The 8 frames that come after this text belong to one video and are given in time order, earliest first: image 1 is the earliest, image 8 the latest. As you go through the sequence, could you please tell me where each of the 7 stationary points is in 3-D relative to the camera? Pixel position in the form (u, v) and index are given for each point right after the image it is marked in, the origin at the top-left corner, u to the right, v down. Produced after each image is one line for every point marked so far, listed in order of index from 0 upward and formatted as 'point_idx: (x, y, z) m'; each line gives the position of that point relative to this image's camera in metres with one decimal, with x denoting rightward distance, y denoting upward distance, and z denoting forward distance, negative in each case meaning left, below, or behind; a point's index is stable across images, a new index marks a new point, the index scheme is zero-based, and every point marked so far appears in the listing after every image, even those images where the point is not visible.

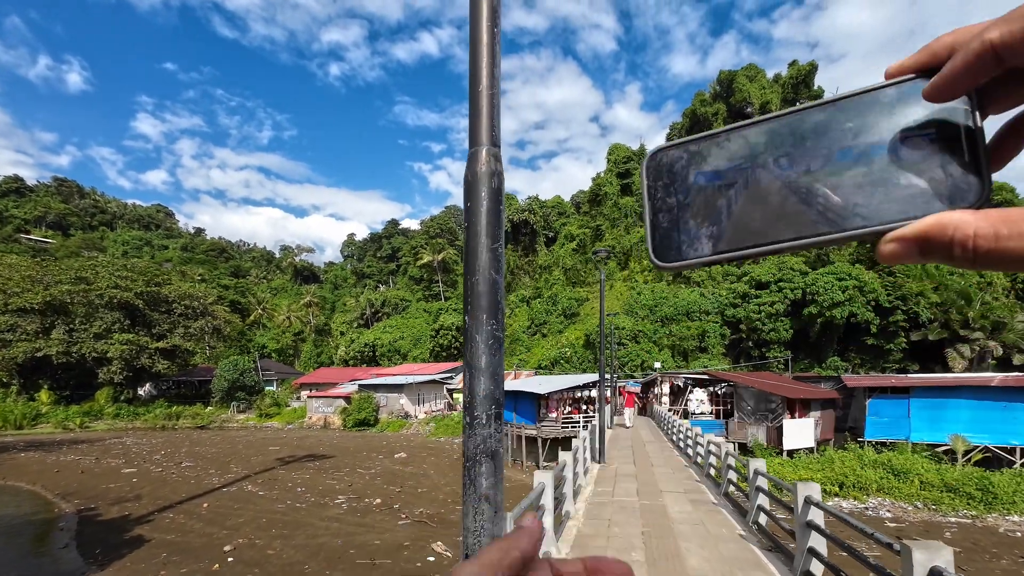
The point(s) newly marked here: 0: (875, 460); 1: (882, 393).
0: (+11.4, -5.4, +15.0) m
1: (+13.9, -3.9, +17.9) m
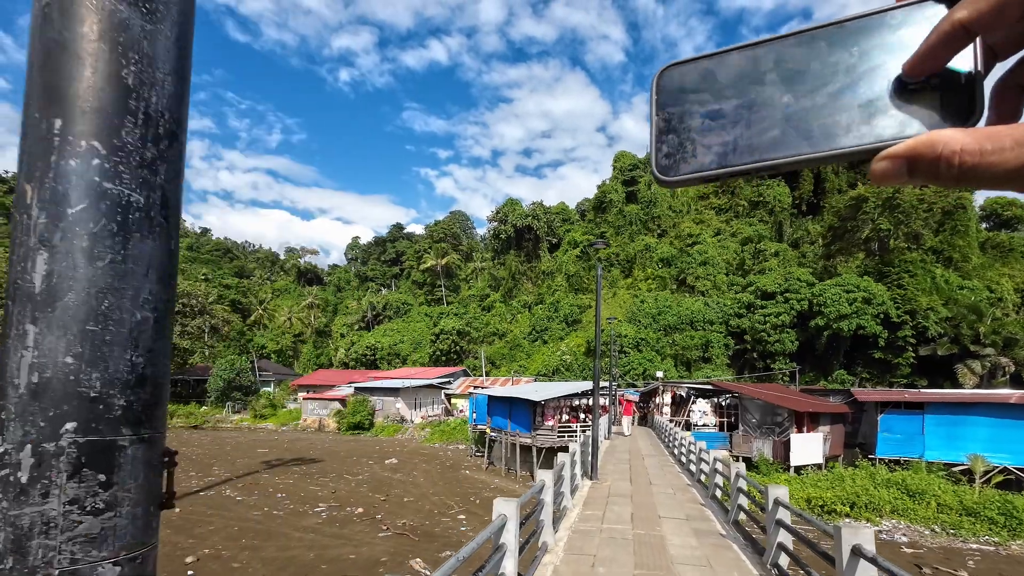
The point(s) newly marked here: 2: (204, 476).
0: (+11.1, -5.7, +14.2) m
1: (+13.7, -4.3, +17.0) m
2: (-11.6, -7.0, +17.9) m
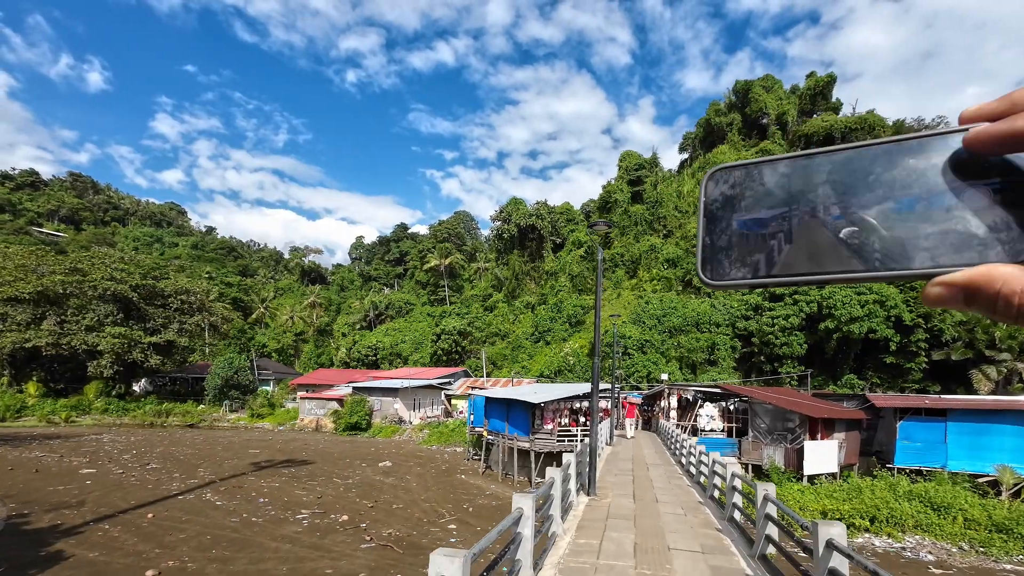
0: (+11.0, -5.6, +13.2) m
1: (+13.6, -4.3, +16.1) m
2: (-11.7, -6.8, +17.1) m
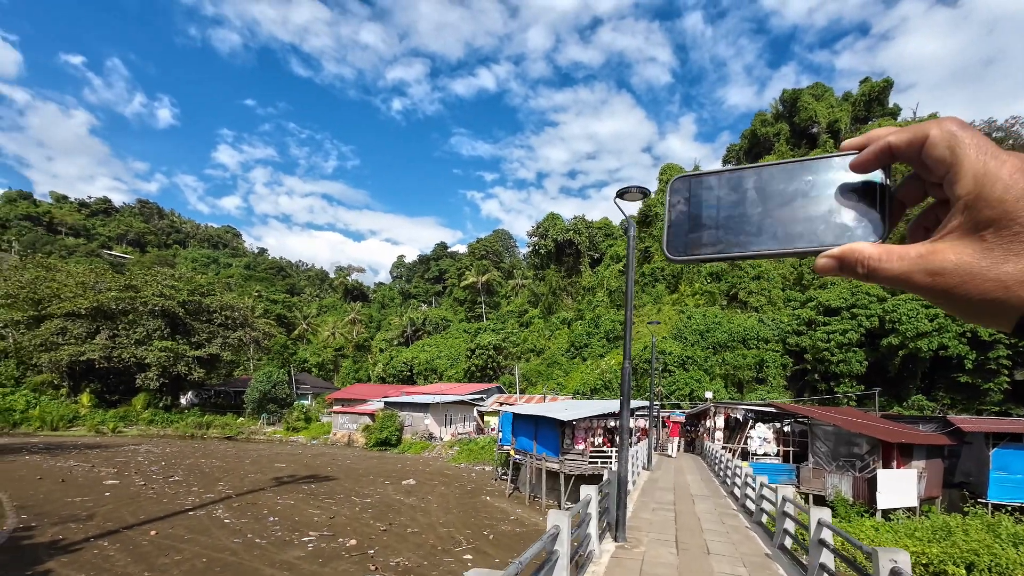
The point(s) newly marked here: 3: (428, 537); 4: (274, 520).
0: (+11.5, -5.6, +11.0) m
1: (+14.4, -4.4, +13.7) m
2: (-10.7, -7.1, +16.6) m
3: (-2.2, -6.4, +12.3) m
4: (-6.5, -6.3, +13.0) m
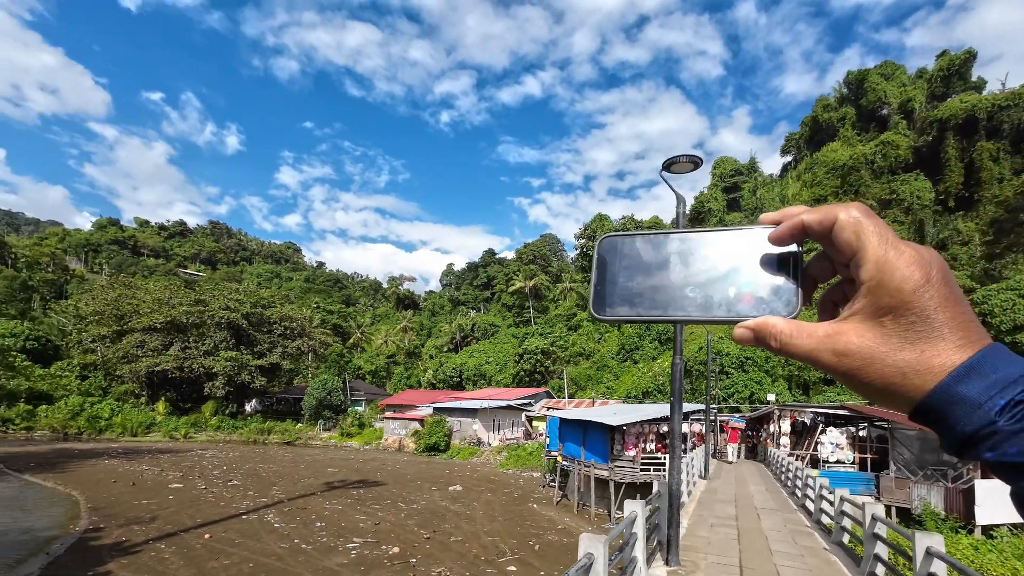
0: (+12.5, -5.2, +9.3) m
1: (+15.5, -3.9, +11.7) m
2: (-9.1, -7.5, +17.1) m
3: (-1.0, -6.5, +12.0) m
4: (-5.2, -6.5, +13.1) m
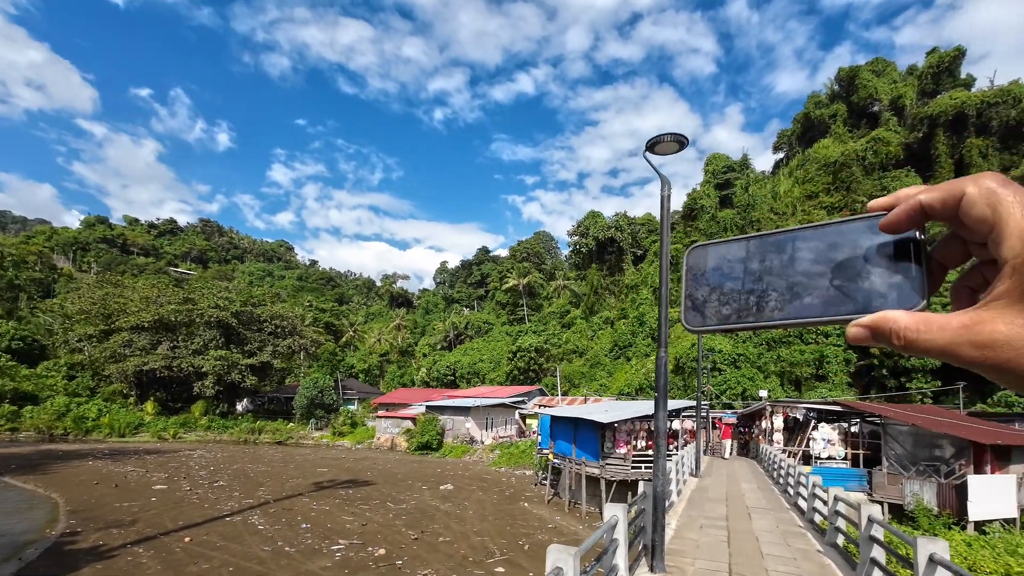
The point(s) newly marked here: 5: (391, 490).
0: (+12.3, -5.1, +9.2) m
1: (+15.2, -3.8, +11.7) m
2: (-9.4, -7.4, +16.8) m
3: (-1.2, -6.3, +11.7) m
4: (-5.5, -6.4, +12.8) m
5: (-4.8, -8.0, +19.1) m
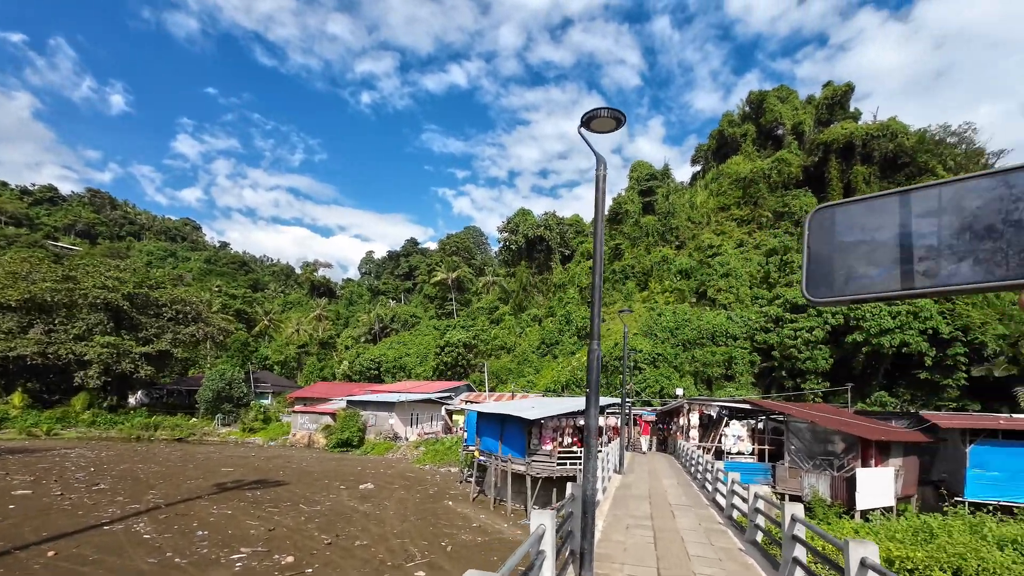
0: (+10.7, -5.4, +10.6) m
1: (+13.3, -4.2, +13.4) m
2: (-11.9, -6.7, +14.9) m
3: (-3.1, -6.1, +11.1) m
4: (-7.4, -5.9, +11.5) m
5: (-7.7, -7.5, +17.9) m
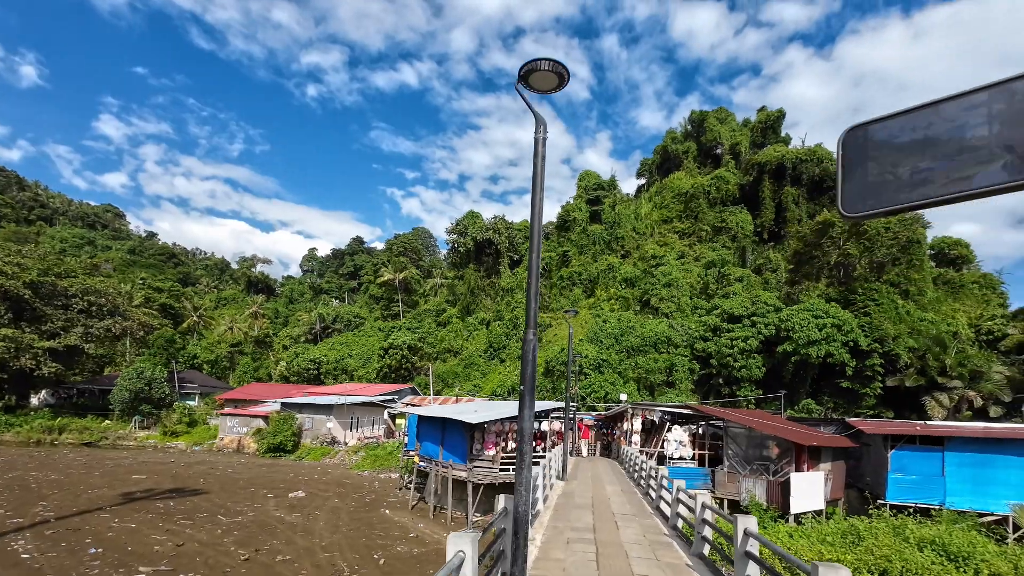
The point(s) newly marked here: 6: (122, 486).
0: (+9.3, -5.7, +11.1) m
1: (+11.7, -4.6, +14.2) m
2: (-13.6, -6.2, +13.0) m
3: (-4.4, -5.9, +10.1) m
4: (-8.8, -5.6, +10.1) m
5: (-9.8, -7.2, +16.4) m
6: (-14.9, -7.6, +18.4) m
